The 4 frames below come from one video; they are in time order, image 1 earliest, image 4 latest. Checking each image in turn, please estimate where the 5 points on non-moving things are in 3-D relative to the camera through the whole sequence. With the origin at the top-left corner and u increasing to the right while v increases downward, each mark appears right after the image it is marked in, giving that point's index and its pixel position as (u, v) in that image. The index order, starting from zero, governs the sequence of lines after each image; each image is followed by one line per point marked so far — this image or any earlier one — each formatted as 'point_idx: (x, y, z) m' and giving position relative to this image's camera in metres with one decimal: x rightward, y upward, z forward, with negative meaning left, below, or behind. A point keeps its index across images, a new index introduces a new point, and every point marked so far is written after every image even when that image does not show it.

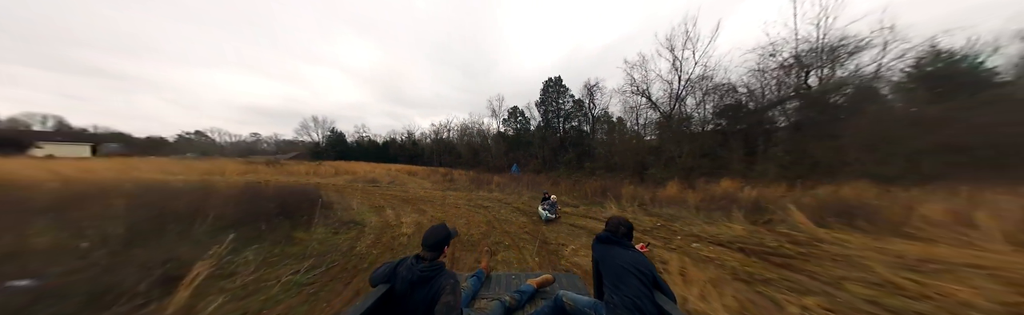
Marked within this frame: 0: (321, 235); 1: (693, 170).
0: (-4.7, -2.0, +4.7) m
1: (+15.4, -1.0, +15.8) m
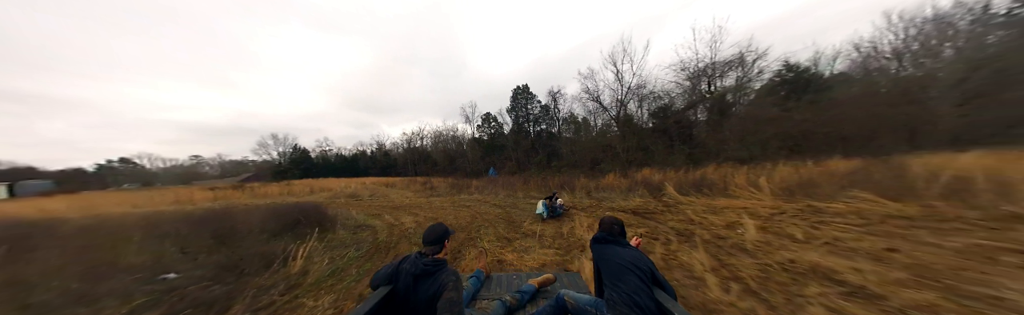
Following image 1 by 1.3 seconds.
0: (-5.5, -2.6, +6.2) m
1: (+13.0, -0.4, +19.7) m
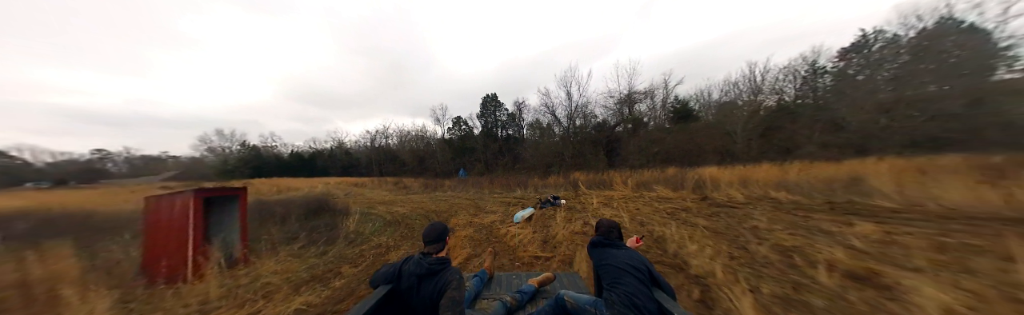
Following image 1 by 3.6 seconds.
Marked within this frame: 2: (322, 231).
0: (-7.3, -2.8, +9.0) m
1: (+8.8, -1.1, +25.3) m
2: (-6.7, -2.6, +6.7) m
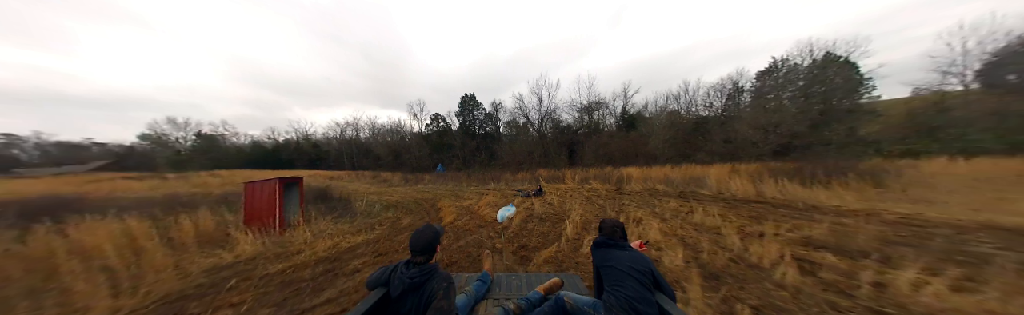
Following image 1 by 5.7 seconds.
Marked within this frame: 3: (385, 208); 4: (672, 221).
0: (-9.1, -2.7, +11.3) m
1: (+4.9, -1.0, +29.4) m
2: (-8.3, -2.6, +9.2) m
3: (-6.9, -2.7, +10.1) m
4: (+6.2, -2.4, +7.2) m
